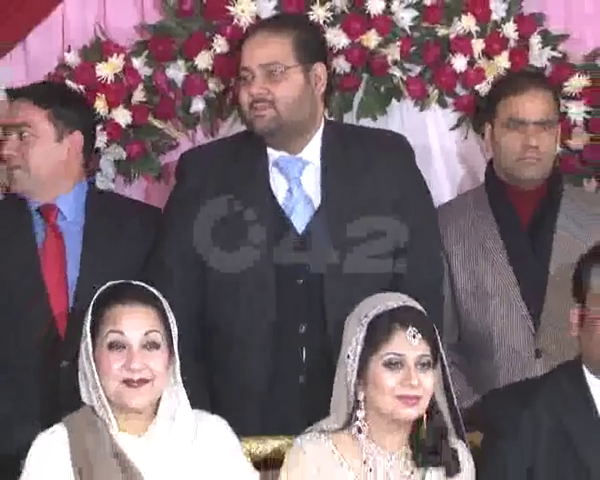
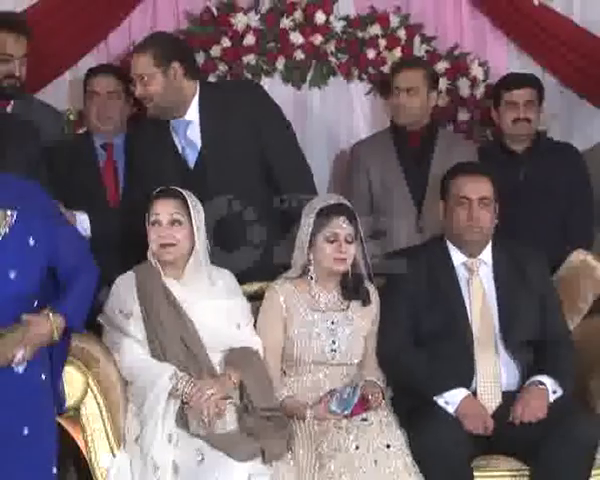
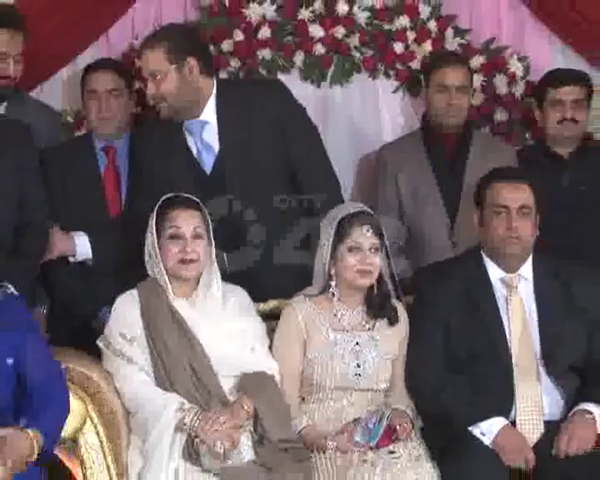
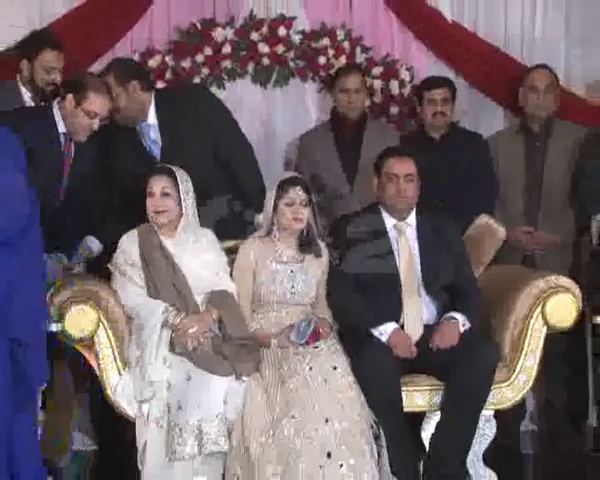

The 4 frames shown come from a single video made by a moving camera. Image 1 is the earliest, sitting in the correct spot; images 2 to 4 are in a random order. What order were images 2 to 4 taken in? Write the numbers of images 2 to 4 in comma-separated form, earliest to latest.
3, 2, 4
